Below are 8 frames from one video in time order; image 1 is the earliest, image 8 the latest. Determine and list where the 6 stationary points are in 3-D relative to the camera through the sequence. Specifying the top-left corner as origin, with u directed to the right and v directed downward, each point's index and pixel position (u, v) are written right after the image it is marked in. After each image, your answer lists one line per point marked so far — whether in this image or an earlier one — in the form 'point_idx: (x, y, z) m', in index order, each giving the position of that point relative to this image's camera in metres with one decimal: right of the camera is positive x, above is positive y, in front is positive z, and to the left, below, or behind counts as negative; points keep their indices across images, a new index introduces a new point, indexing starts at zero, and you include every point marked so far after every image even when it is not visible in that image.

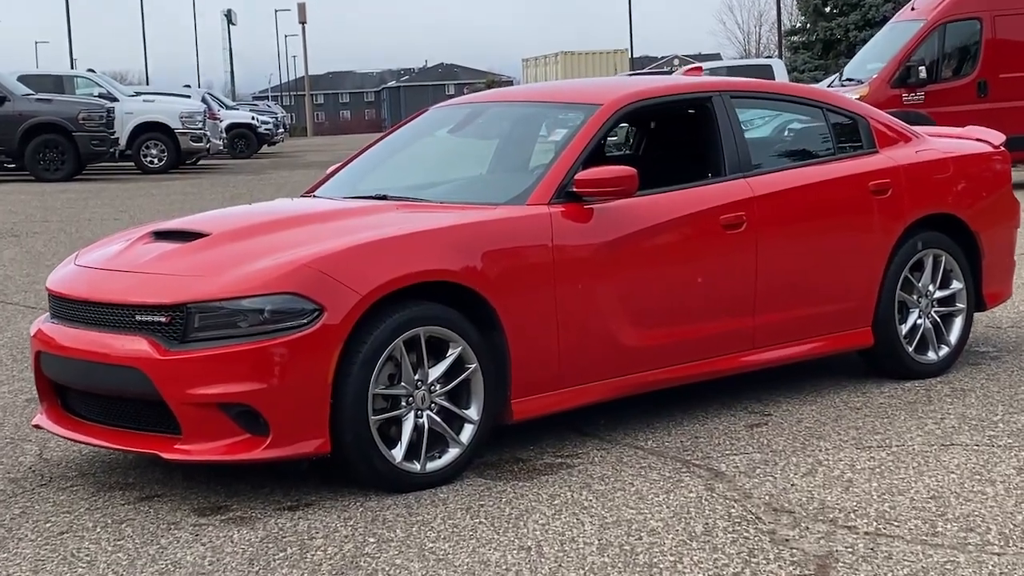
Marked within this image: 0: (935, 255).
0: (+1.7, +0.1, +6.0) m
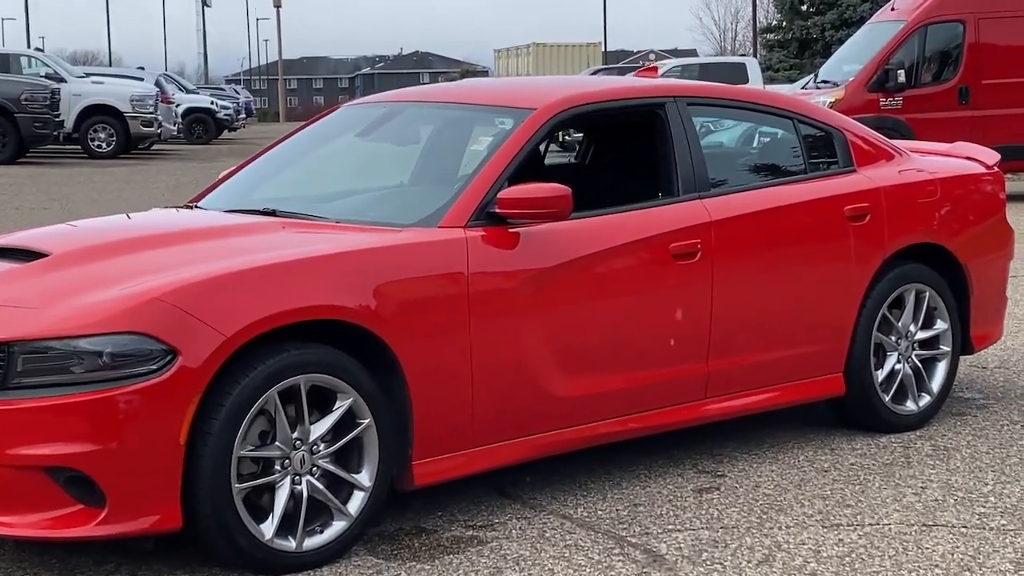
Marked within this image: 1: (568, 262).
0: (+1.4, 0.0, +5.2) m
1: (+0.2, +0.1, +4.3) m
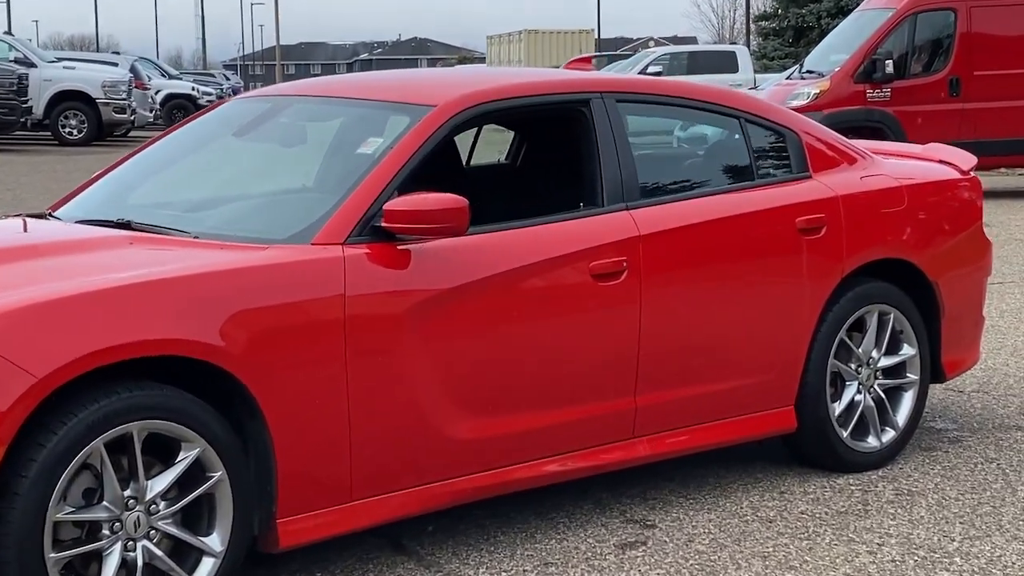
0: (+1.1, -0.1, +4.6) m
1: (-0.1, 0.0, +3.7) m
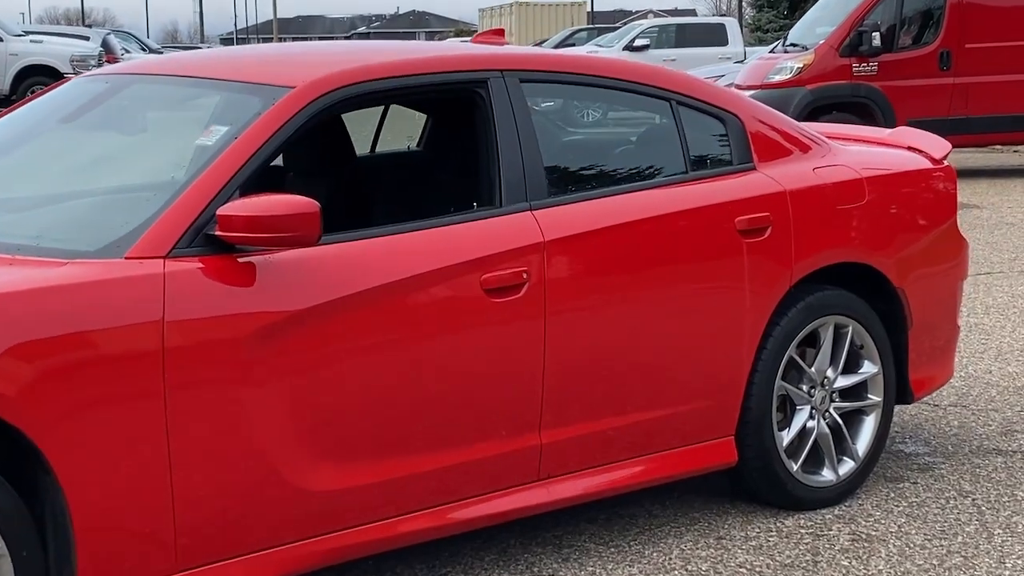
0: (+0.9, -0.1, +4.0) m
1: (-0.4, 0.0, +3.1) m
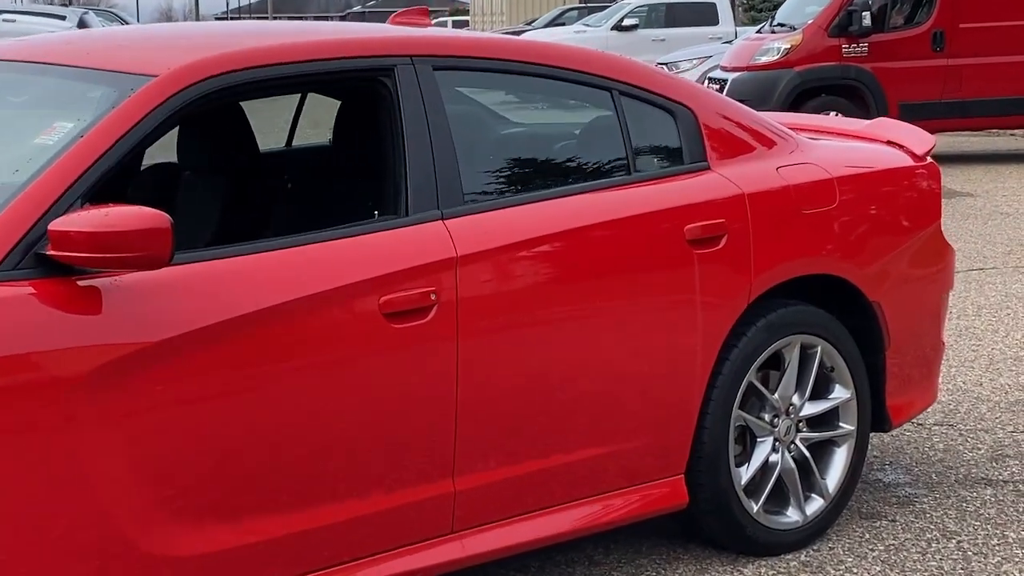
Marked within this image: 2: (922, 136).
0: (+0.7, -0.1, +3.5) m
1: (-0.5, -0.1, +2.6) m
2: (+1.1, +0.4, +4.0) m
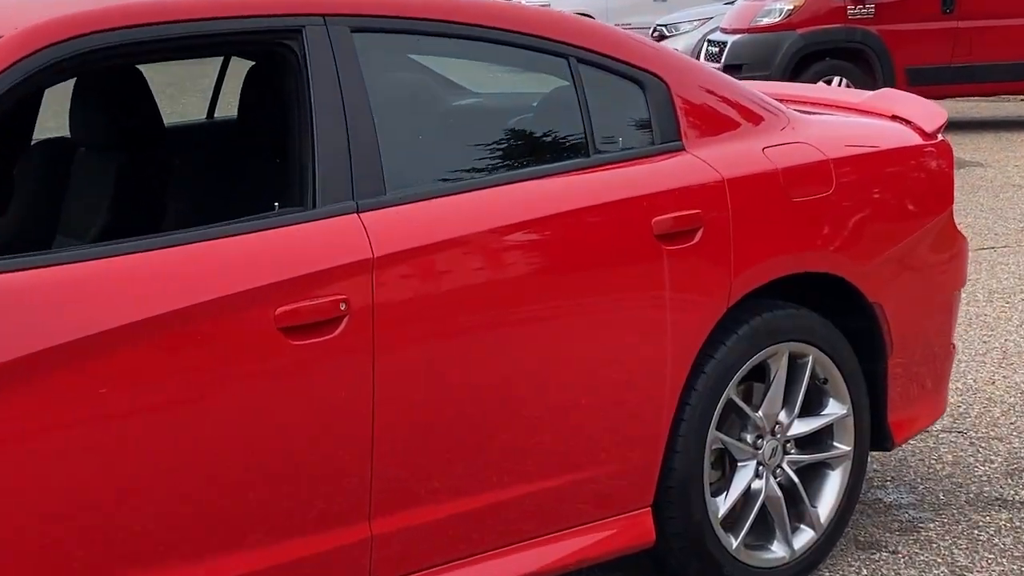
0: (+0.6, -0.1, +3.0) m
1: (-0.7, -0.1, +2.1) m
2: (+1.0, +0.4, +3.5) m
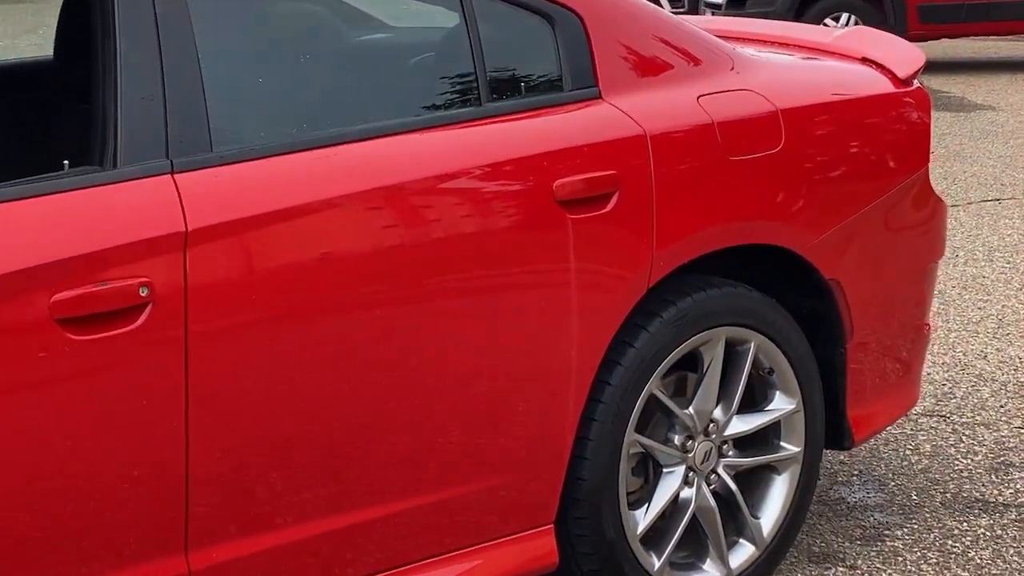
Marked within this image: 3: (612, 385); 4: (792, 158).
0: (+0.4, -0.1, +2.6) m
1: (-0.9, -0.1, +1.7) m
2: (+0.8, +0.5, +3.0) m
3: (+0.2, -0.2, +2.4) m
4: (+0.5, +0.2, +2.6) m
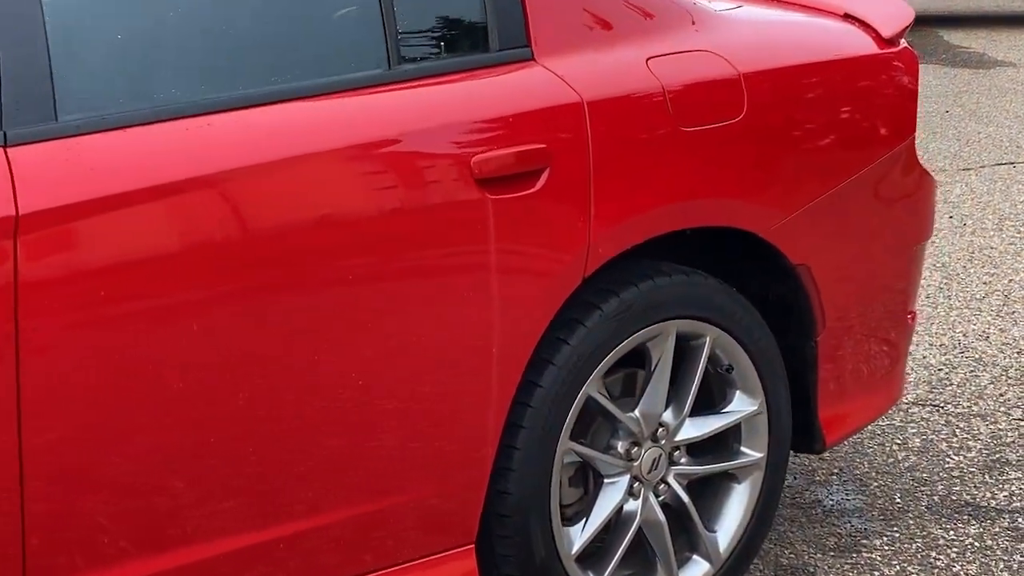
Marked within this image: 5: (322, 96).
0: (+0.3, -0.1, +2.3) m
1: (-1.0, -0.1, +1.4) m
2: (+0.7, +0.5, +2.7) m
3: (0.0, -0.1, +2.1) m
4: (+0.3, +0.2, +2.3) m
5: (-0.3, +0.2, +2.0) m
